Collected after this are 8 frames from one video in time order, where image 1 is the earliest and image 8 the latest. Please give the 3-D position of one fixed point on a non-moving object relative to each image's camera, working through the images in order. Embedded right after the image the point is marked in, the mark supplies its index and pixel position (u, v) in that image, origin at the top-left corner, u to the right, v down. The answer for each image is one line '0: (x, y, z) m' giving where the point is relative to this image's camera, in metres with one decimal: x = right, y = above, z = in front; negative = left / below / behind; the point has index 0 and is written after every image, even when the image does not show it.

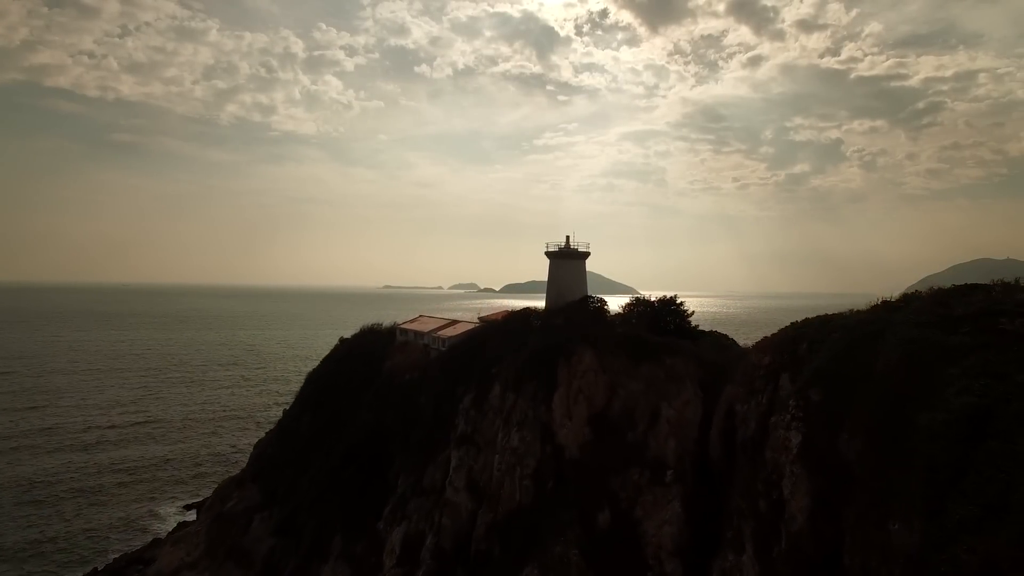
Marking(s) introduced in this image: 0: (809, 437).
0: (+8.3, -4.2, +15.7) m
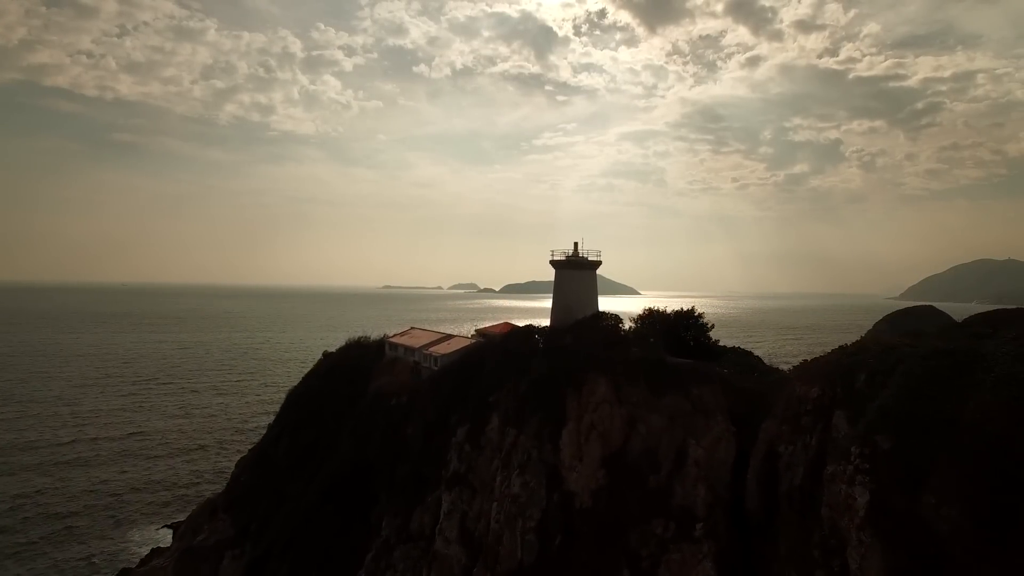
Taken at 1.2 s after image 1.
0: (+8.3, -4.8, +12.6) m
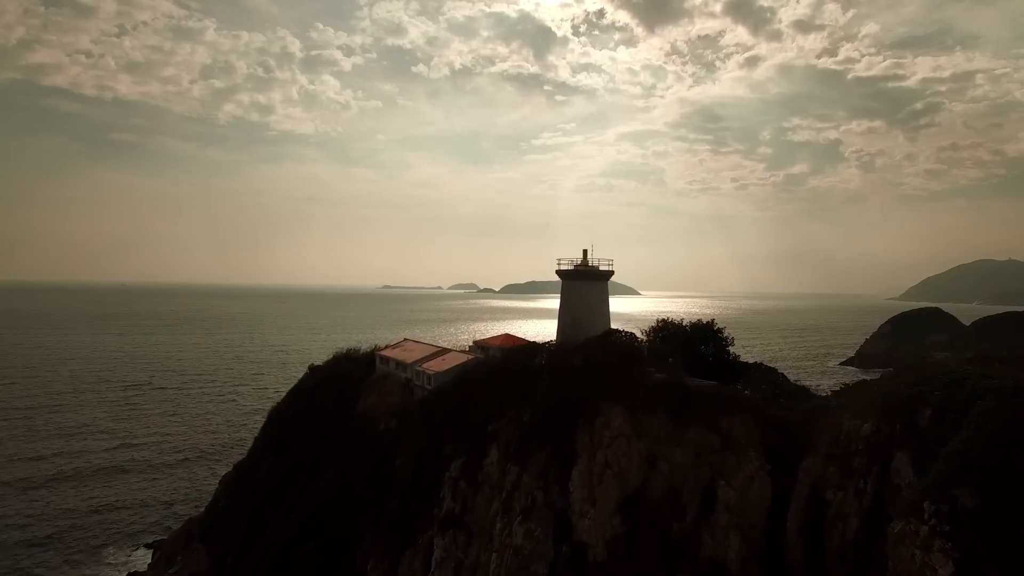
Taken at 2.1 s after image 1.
0: (+8.7, -5.2, +10.7) m
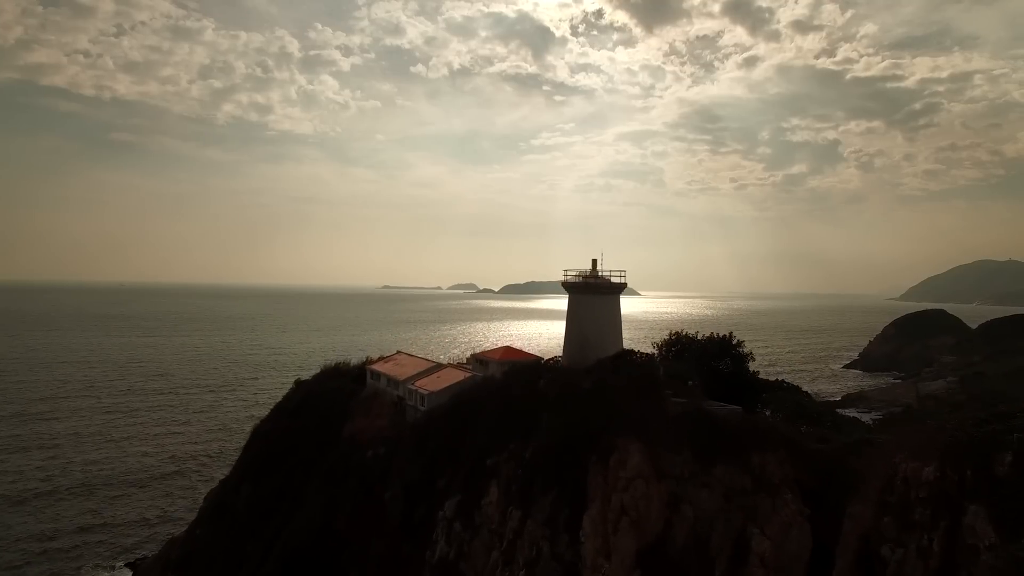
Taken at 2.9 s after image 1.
0: (+9.4, -5.3, +9.8) m
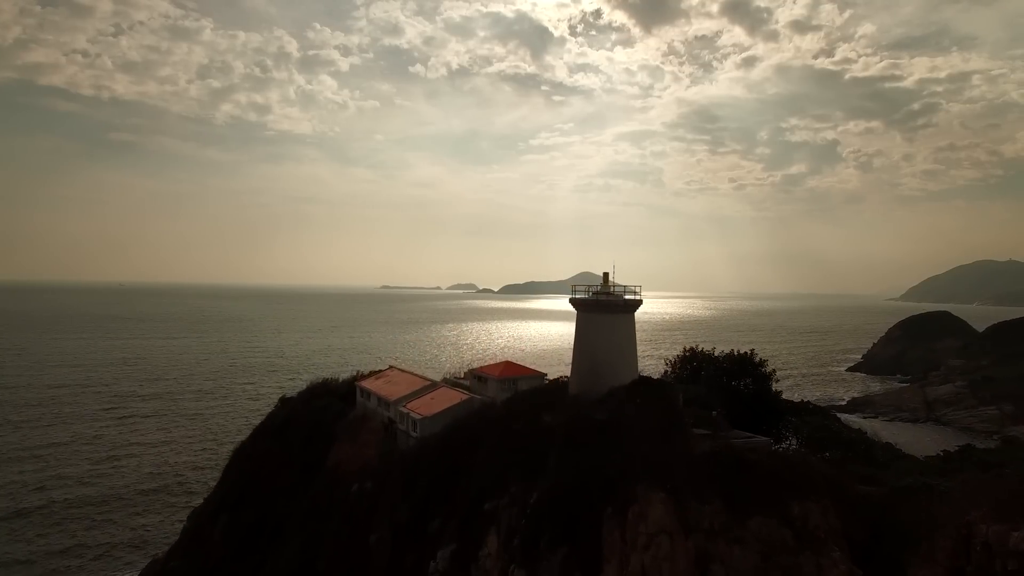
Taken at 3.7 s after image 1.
0: (+9.7, -5.8, +7.9) m
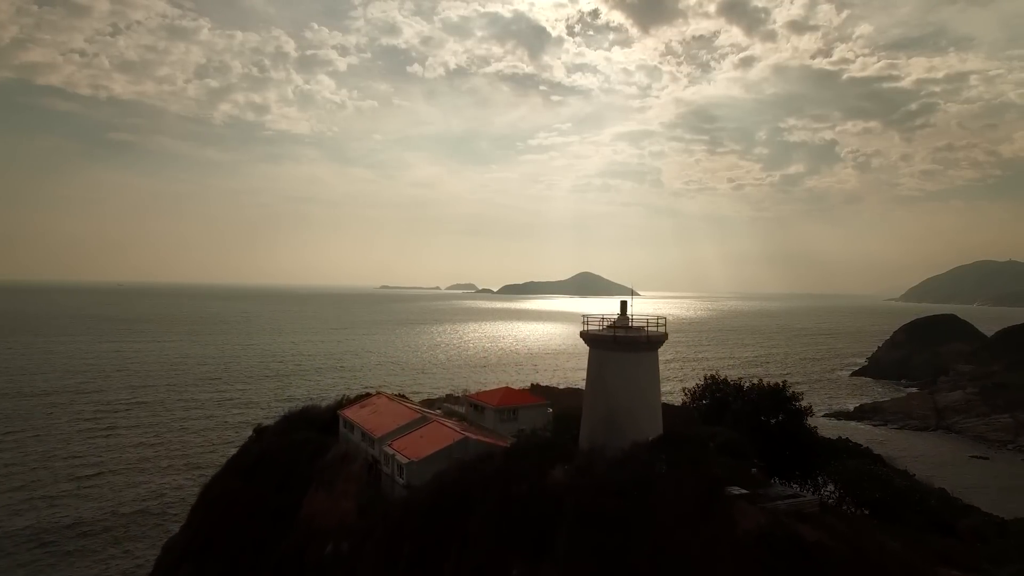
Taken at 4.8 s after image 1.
0: (+9.8, -6.6, +4.9) m
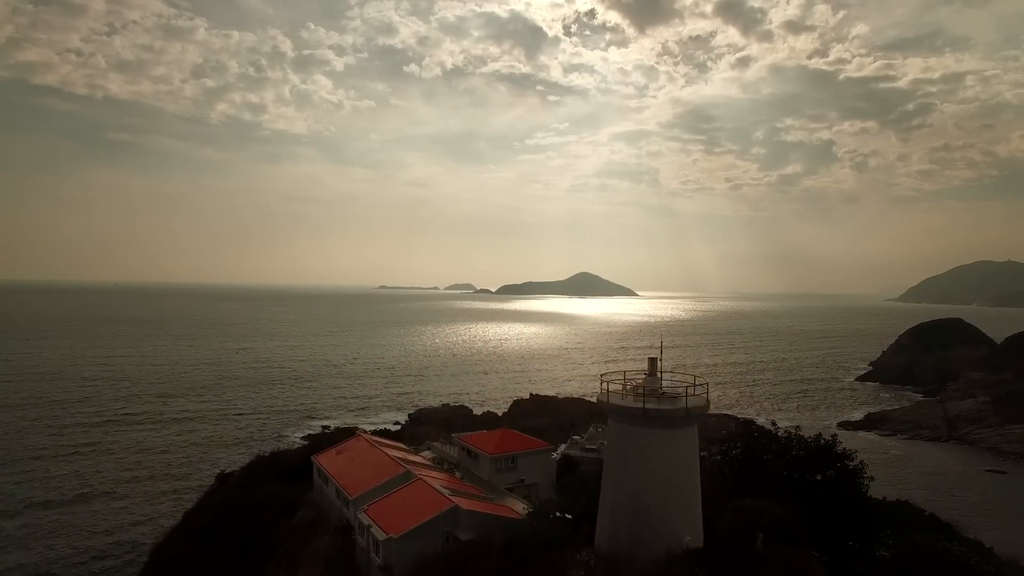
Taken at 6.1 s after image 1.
0: (+9.8, -7.7, +1.7) m
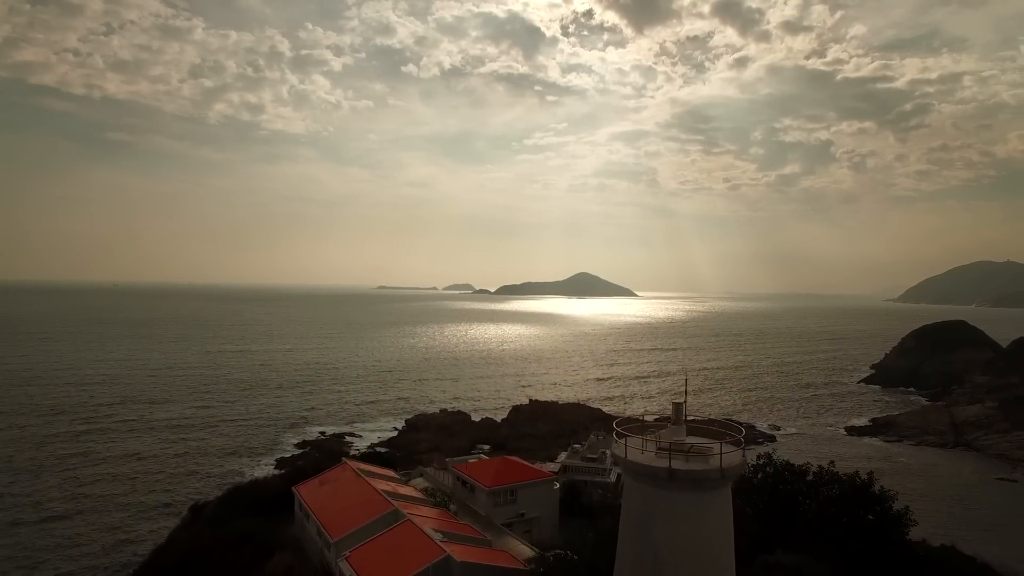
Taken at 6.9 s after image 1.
0: (+9.9, -8.3, -0.2) m
